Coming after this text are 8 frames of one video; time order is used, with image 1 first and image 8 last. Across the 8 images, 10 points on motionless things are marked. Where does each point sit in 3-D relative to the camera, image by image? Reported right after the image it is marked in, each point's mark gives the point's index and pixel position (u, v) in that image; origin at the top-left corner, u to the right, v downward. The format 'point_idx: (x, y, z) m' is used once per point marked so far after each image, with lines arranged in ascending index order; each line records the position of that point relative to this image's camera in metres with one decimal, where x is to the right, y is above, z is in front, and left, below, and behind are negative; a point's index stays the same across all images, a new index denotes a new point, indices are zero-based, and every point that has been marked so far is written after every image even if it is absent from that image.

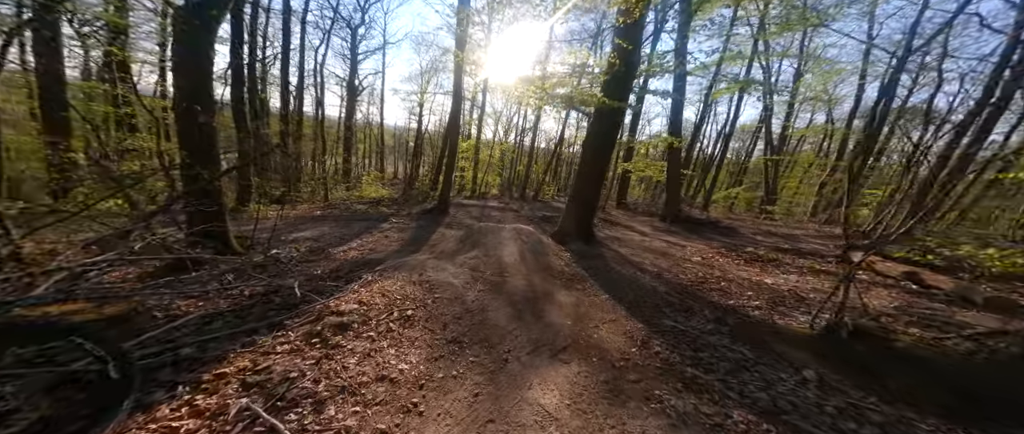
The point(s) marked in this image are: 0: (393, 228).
0: (-4.6, -0.2, +10.7) m
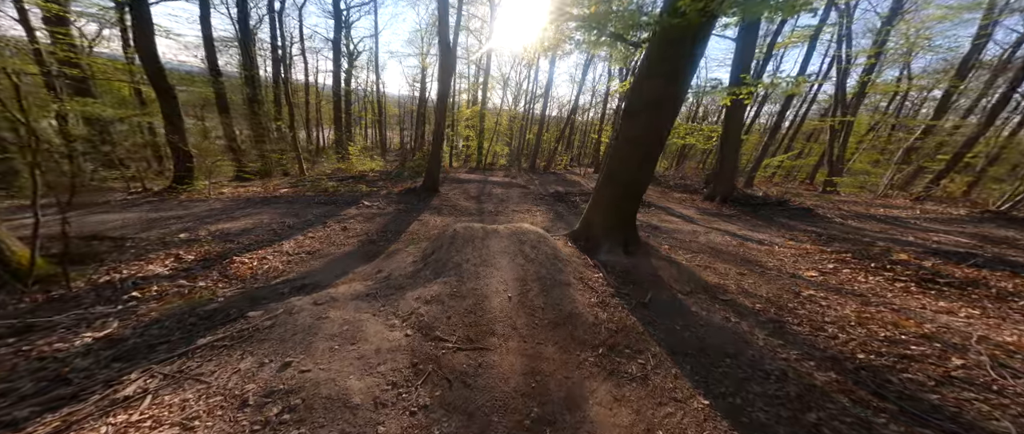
0: (-4.5, +0.2, +8.1) m
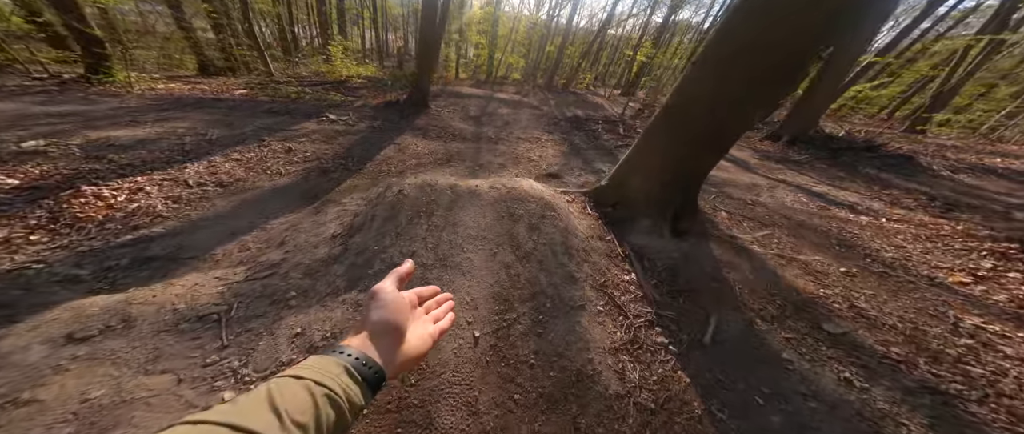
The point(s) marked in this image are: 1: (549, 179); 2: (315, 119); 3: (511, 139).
0: (-4.4, +2.1, +6.2) m
1: (+0.5, +0.5, +4.6) m
2: (-4.5, +2.2, +6.3) m
3: (0.0, +2.0, +7.1) m
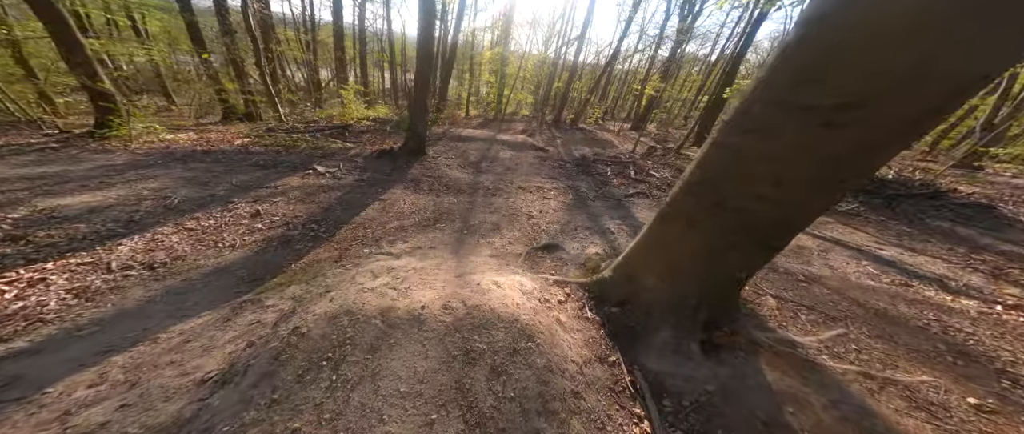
0: (-4.4, +0.8, +5.8) m
1: (+0.4, -0.5, +3.9) m
2: (-4.5, +1.0, +6.0) m
3: (-0.1, +0.6, +6.5) m
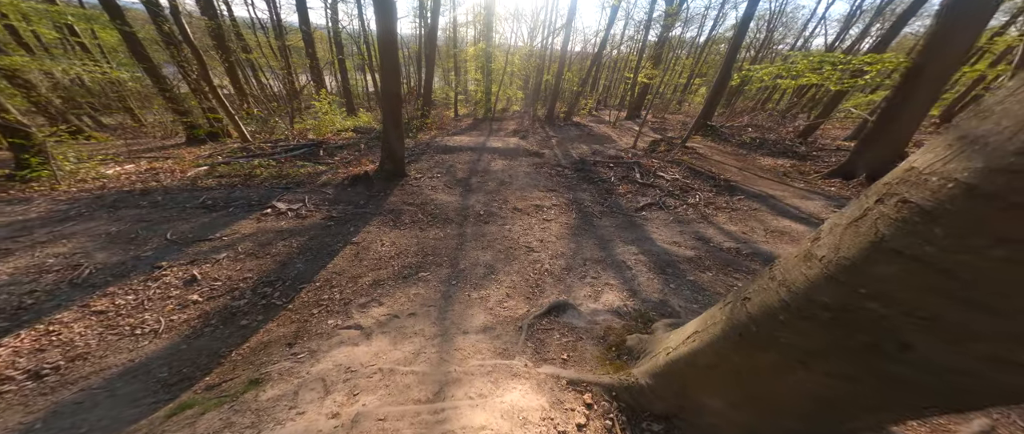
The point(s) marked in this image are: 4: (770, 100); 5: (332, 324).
0: (-4.5, 0.0, +5.0) m
1: (+0.4, -1.1, +3.1) m
2: (-4.6, +0.1, +5.1) m
3: (-0.2, +0.1, +5.7) m
4: (+16.0, +7.4, +17.8) m
5: (-2.0, -1.2, +3.2) m
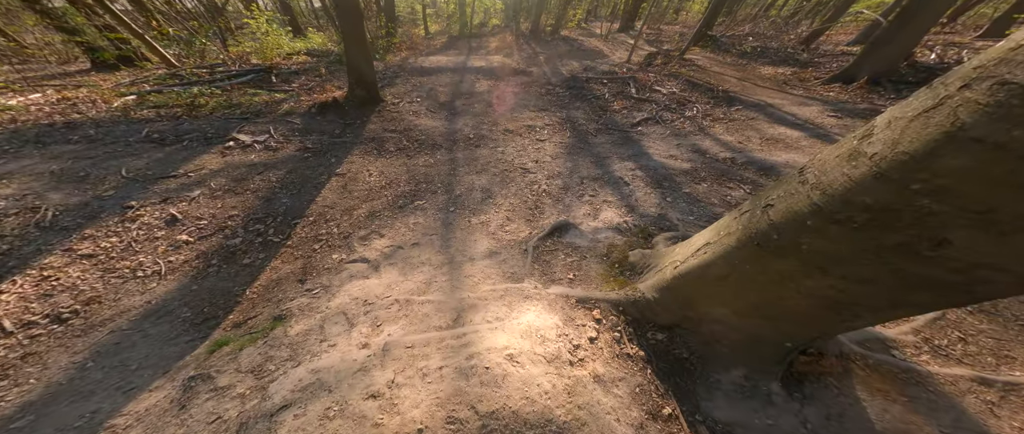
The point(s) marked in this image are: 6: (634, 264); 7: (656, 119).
0: (-4.6, +0.9, +4.5) m
1: (+0.4, -0.3, +3.1) m
2: (-4.8, +1.1, +4.6) m
3: (-0.3, +1.5, +5.3) m
4: (+14.8, +12.1, +16.2) m
5: (-2.0, -0.5, +3.1) m
6: (+1.1, -0.5, +2.5) m
7: (+3.0, +1.9, +5.9) m
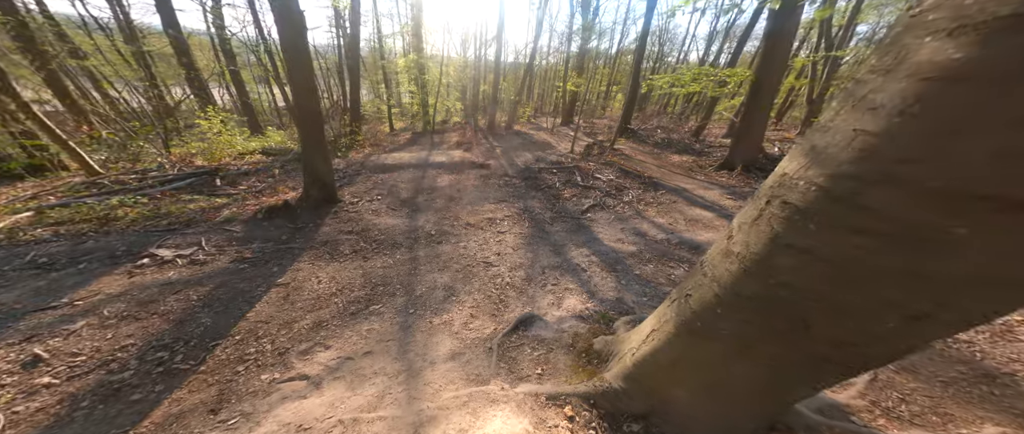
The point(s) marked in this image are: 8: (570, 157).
0: (-5.2, -0.7, +4.1) m
1: (0.0, -1.3, +3.1) m
2: (-5.4, -0.6, +4.2) m
3: (-1.1, -0.2, +5.6) m
4: (+11.9, +8.2, +20.5) m
5: (-2.4, -1.6, +2.8) m
6: (+0.8, -1.2, +2.6) m
7: (+2.1, +0.3, +6.7) m
8: (+2.2, +2.3, +10.7) m
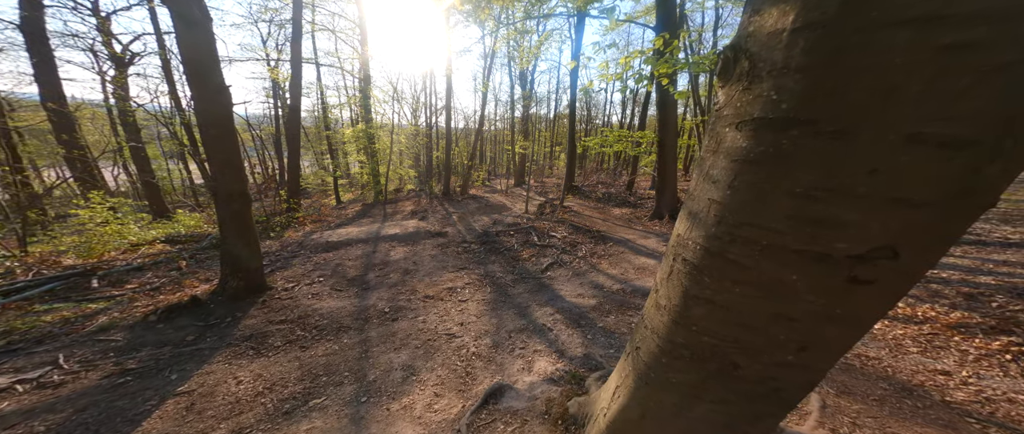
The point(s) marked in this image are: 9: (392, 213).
0: (-5.6, -2.3, +3.1) m
1: (-0.3, -2.0, +2.8) m
2: (-5.8, -2.2, +3.3) m
3: (-1.8, -1.6, +5.3) m
4: (+8.1, +4.7, +23.3) m
5: (-2.6, -2.5, +2.1) m
6: (+0.5, -1.8, +2.4) m
7: (+1.1, -1.1, +6.9) m
8: (+0.5, 0.0, +11.2) m
9: (-5.7, 0.0, +13.6) m
